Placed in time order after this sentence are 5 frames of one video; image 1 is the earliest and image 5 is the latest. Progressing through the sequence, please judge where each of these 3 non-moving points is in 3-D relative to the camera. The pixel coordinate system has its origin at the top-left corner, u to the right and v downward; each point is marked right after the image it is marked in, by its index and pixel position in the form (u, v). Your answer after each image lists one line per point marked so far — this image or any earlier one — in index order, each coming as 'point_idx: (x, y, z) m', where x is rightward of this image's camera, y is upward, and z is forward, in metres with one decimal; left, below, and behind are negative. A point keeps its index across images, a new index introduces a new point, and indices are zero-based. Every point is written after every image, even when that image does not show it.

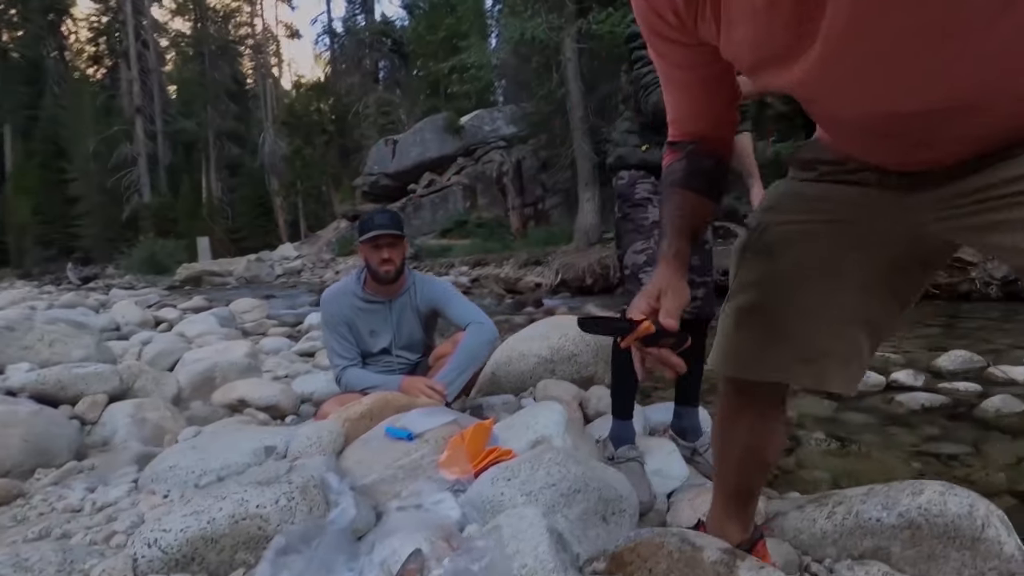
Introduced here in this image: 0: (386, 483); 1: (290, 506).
0: (-0.5, -0.7, +2.7) m
1: (-0.7, -0.7, +2.3) m
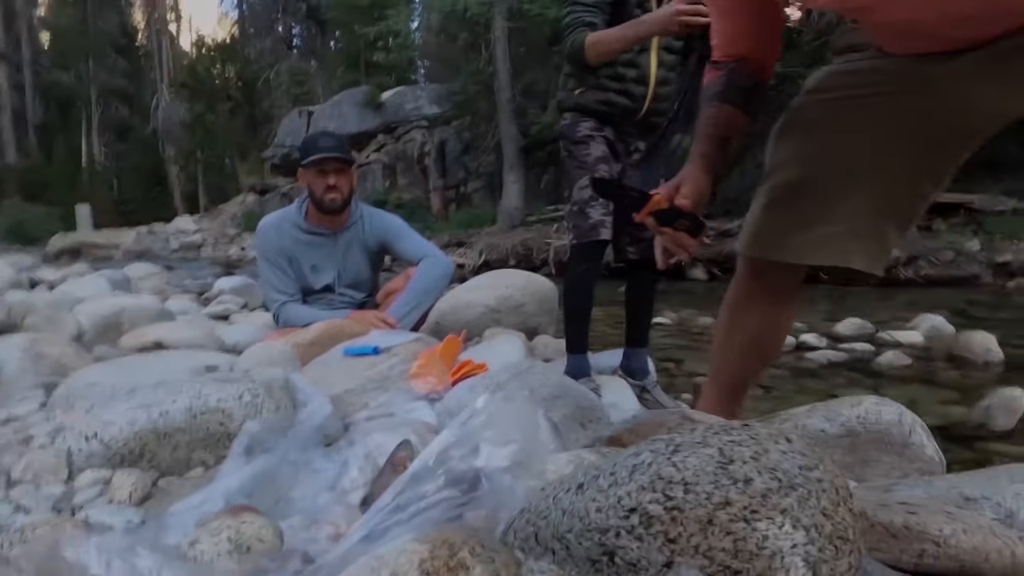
0: (-0.5, -0.4, +2.4) m
1: (-0.8, -0.3, +2.1) m
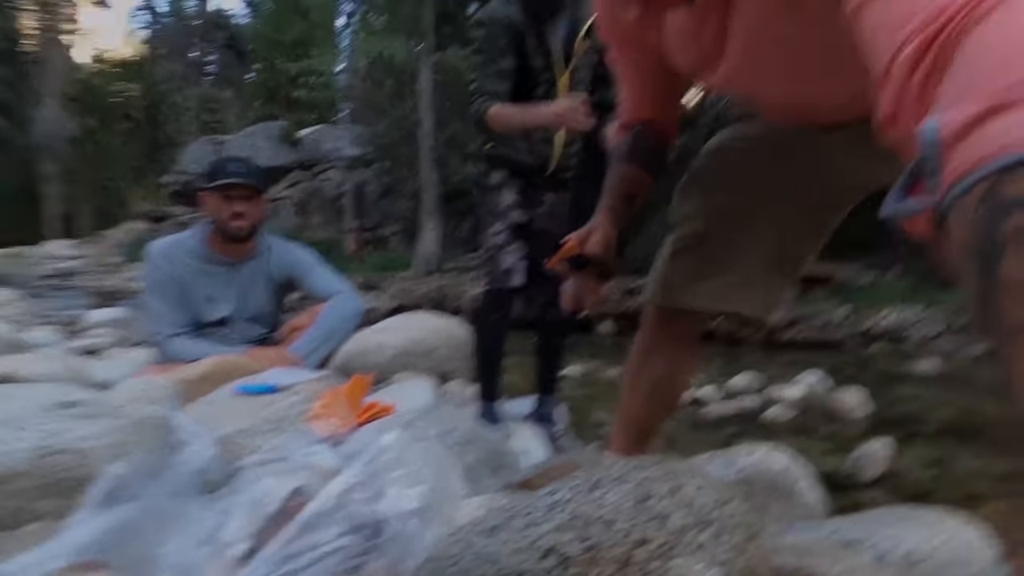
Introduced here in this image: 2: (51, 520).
0: (-0.8, -0.5, +2.3) m
1: (-1.0, -0.4, +1.9) m
2: (-1.1, -0.5, +1.7) m
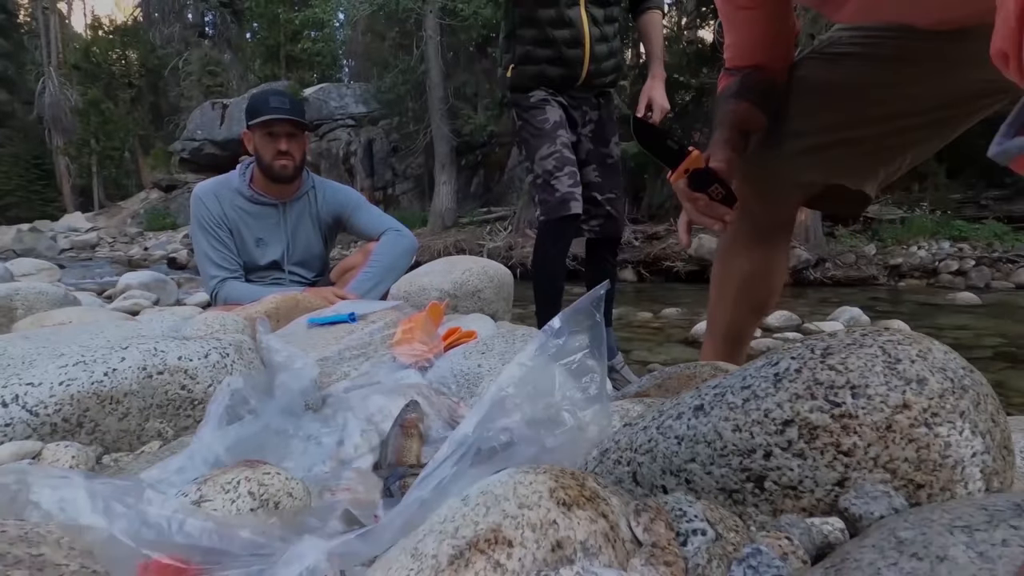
0: (-0.5, -0.2, +2.2) m
1: (-0.7, -0.2, +1.8) m
2: (-0.8, -0.4, +1.7) m
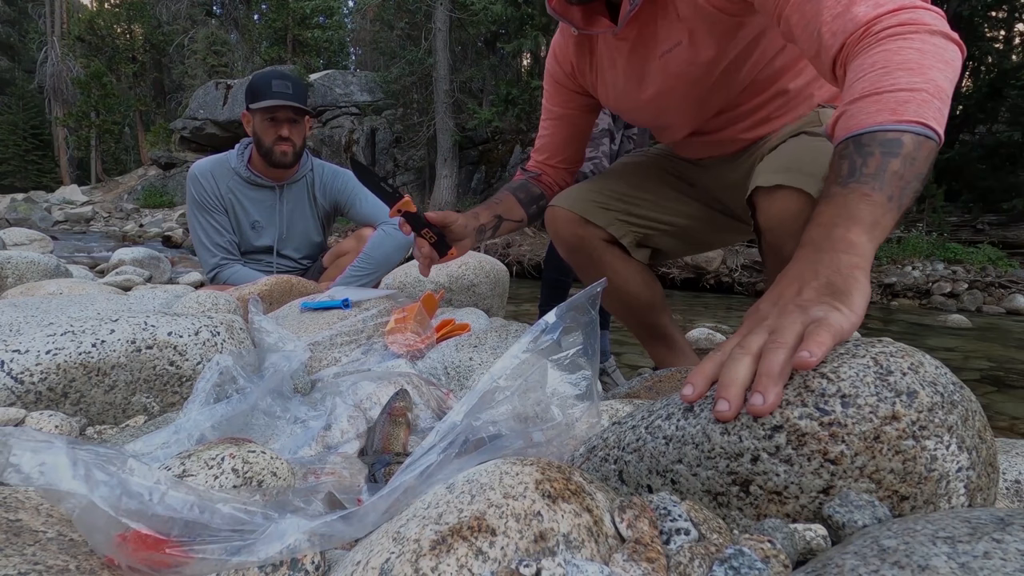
0: (-0.6, -0.2, +2.2) m
1: (-0.7, -0.1, +1.8) m
2: (-0.8, -0.3, +1.6) m
